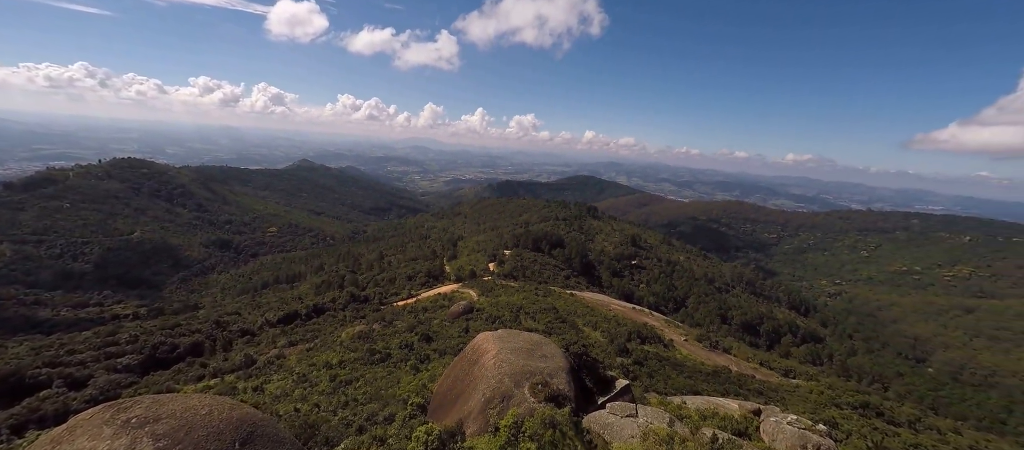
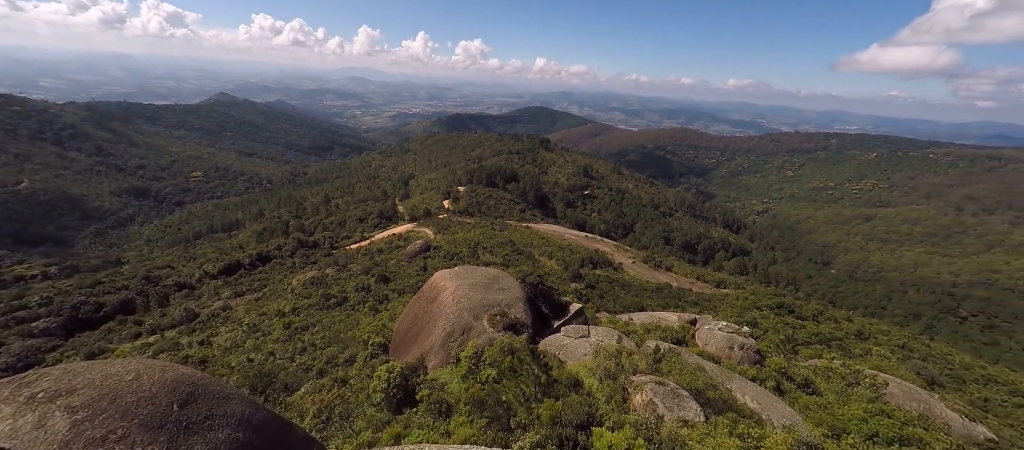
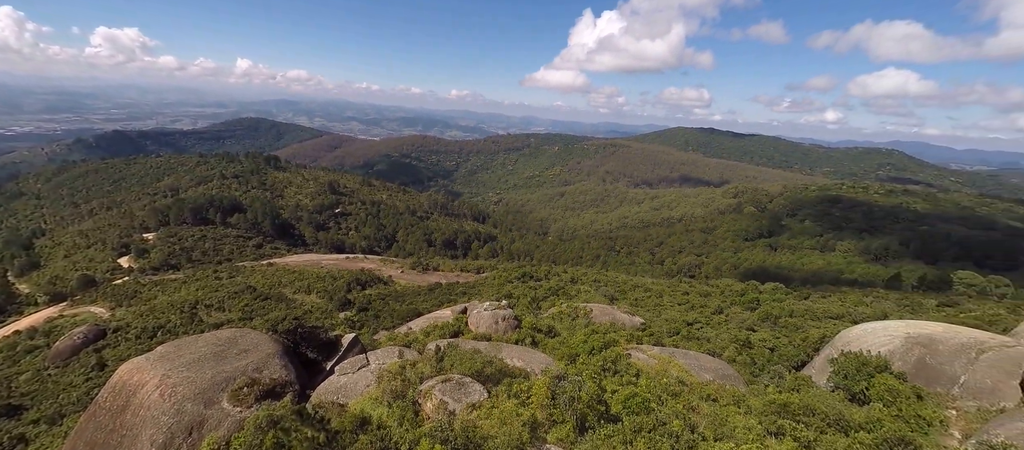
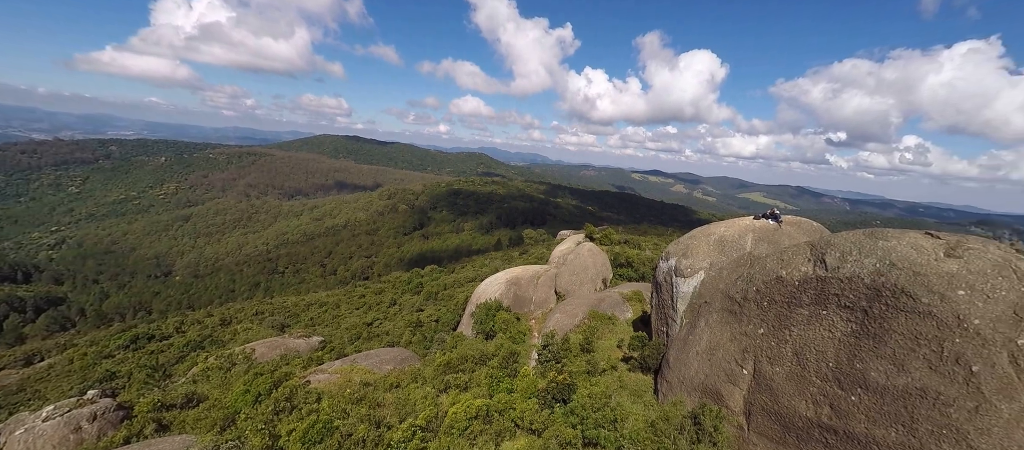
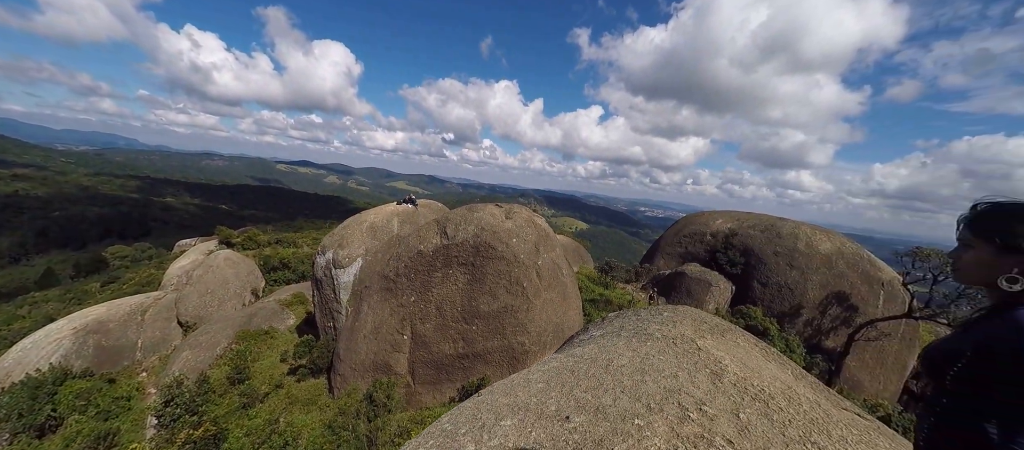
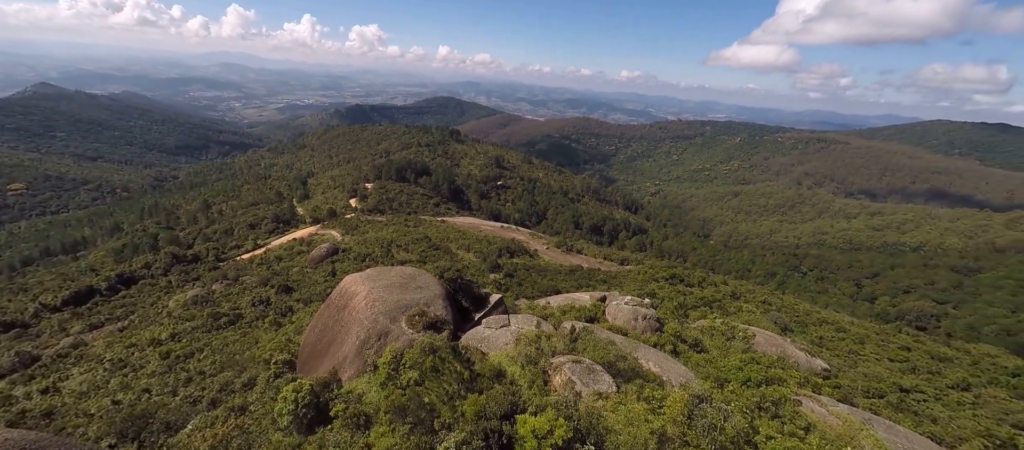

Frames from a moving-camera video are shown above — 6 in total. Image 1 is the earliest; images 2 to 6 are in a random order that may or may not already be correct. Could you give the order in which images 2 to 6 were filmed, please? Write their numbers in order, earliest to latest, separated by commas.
2, 6, 3, 4, 5
